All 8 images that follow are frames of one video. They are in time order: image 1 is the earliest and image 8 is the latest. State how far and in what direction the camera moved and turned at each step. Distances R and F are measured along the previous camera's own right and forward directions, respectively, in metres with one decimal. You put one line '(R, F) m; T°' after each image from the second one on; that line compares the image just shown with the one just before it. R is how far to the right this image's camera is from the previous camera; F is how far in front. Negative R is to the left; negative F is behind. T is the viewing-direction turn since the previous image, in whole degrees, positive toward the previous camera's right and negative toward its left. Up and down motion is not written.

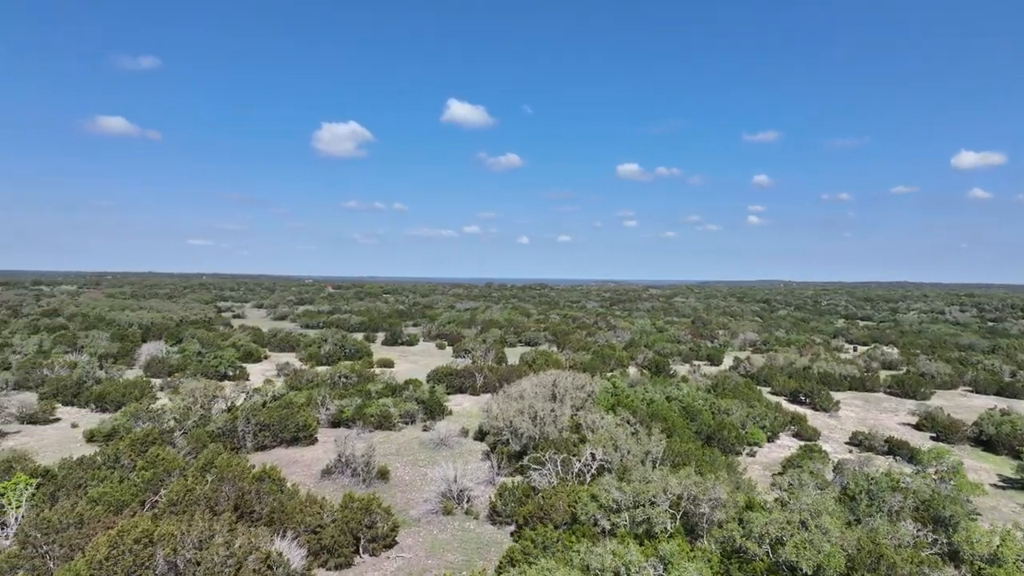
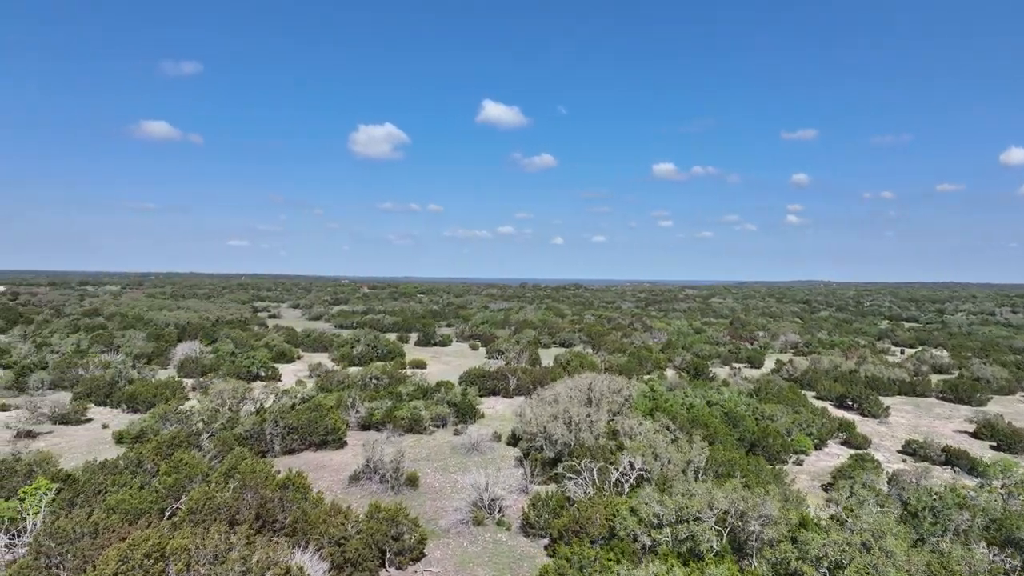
(0.0, +0.4) m; -3°
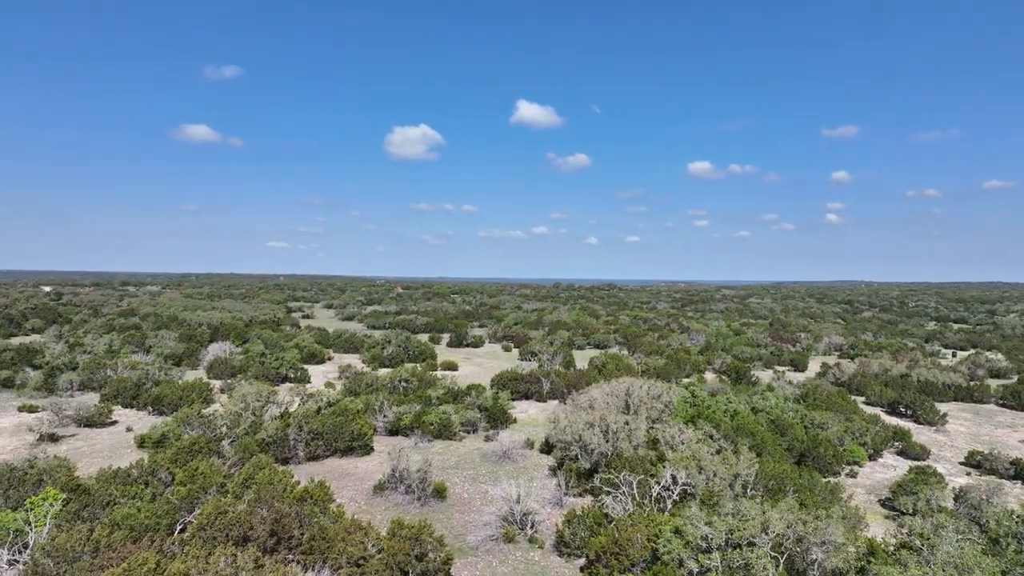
(0.0, +0.6) m; -3°
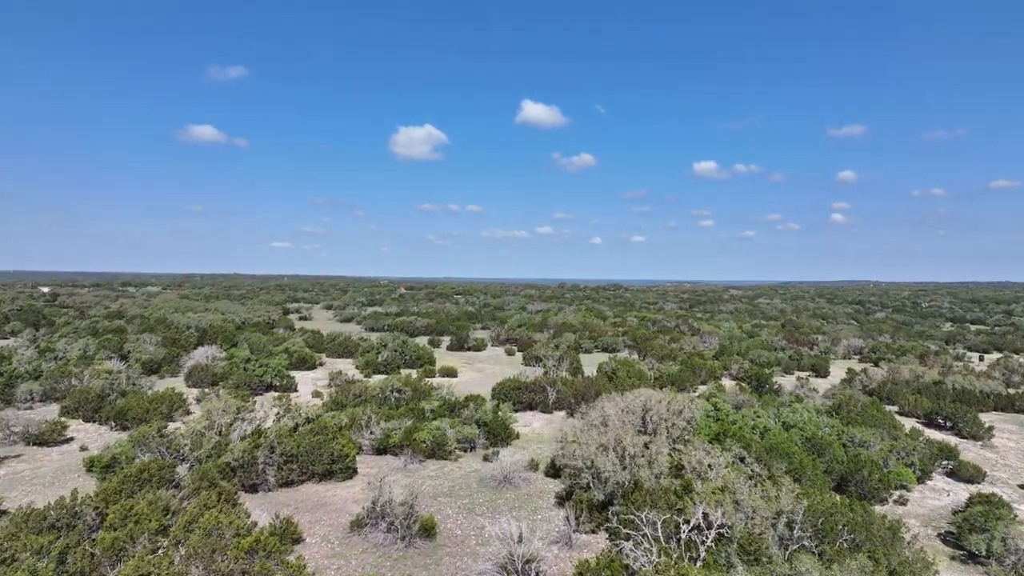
(0.0, +1.5) m; 0°
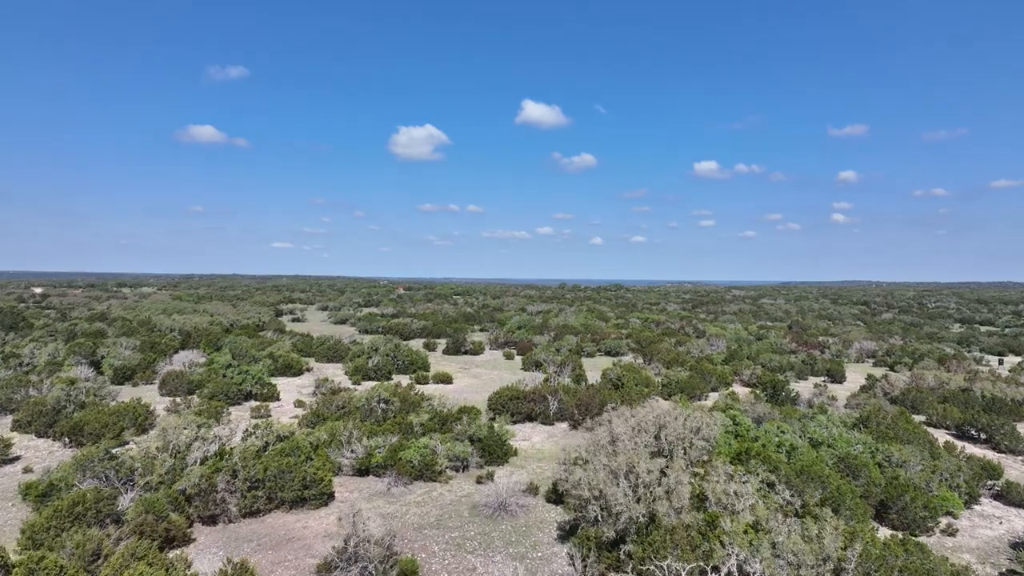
(+0.1, +1.3) m; 0°
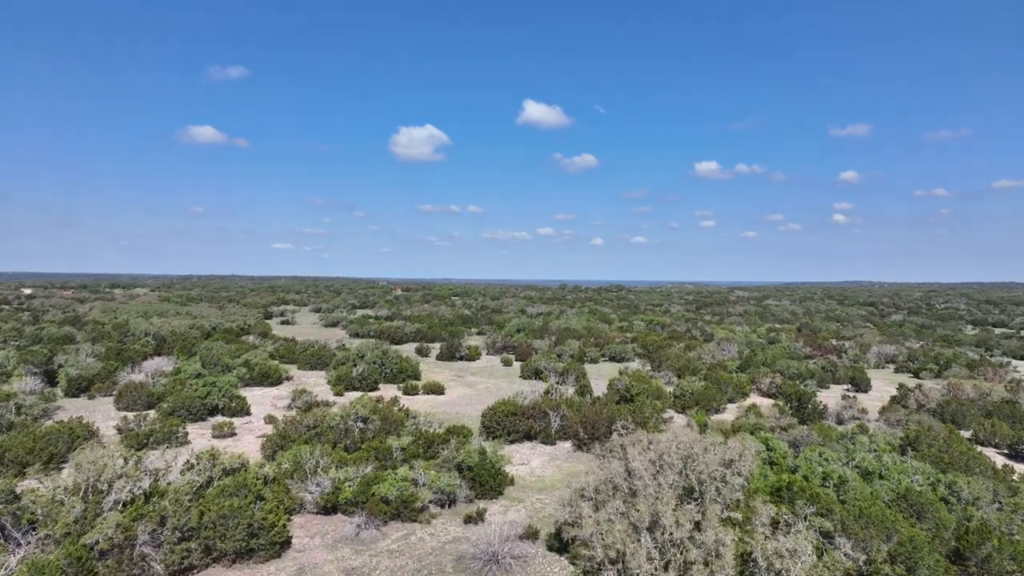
(+0.1, +1.7) m; 0°
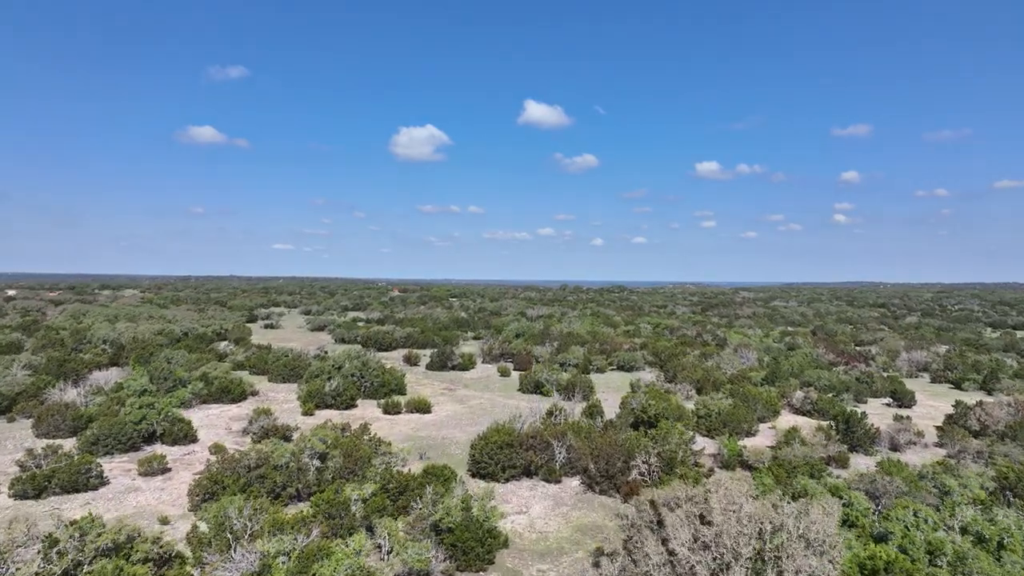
(+0.1, +2.4) m; 0°
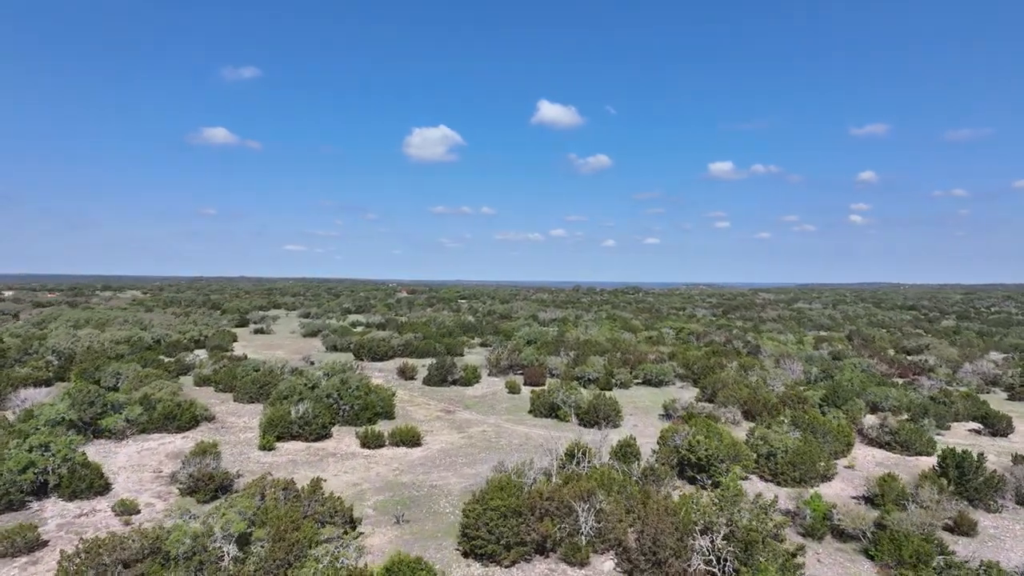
(0.0, +3.1) m; -1°
